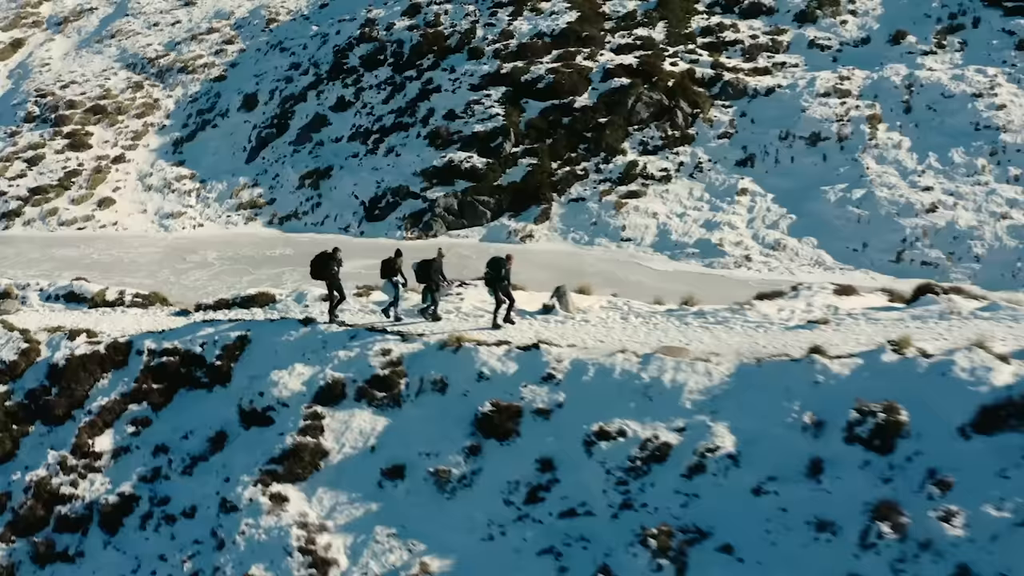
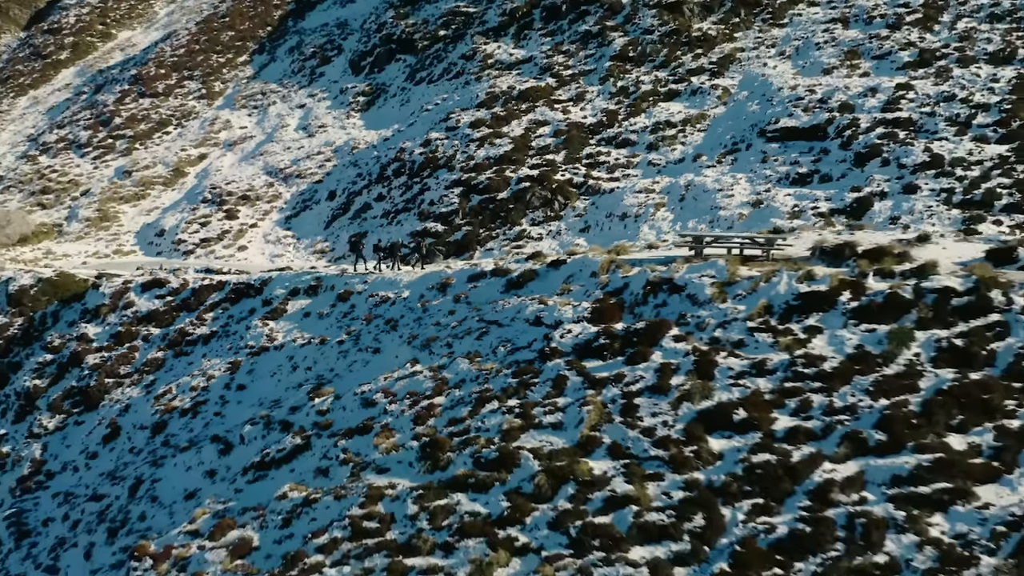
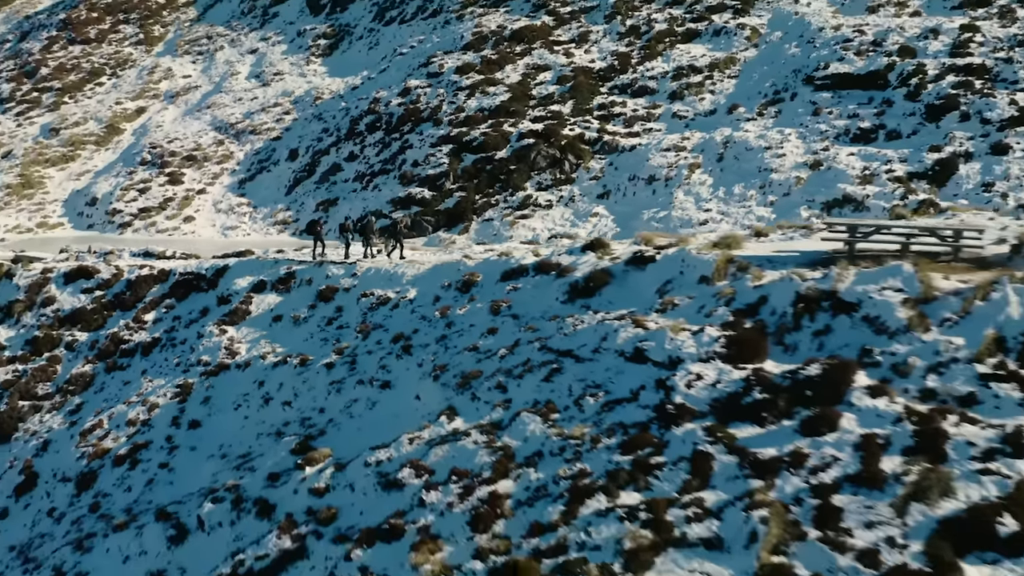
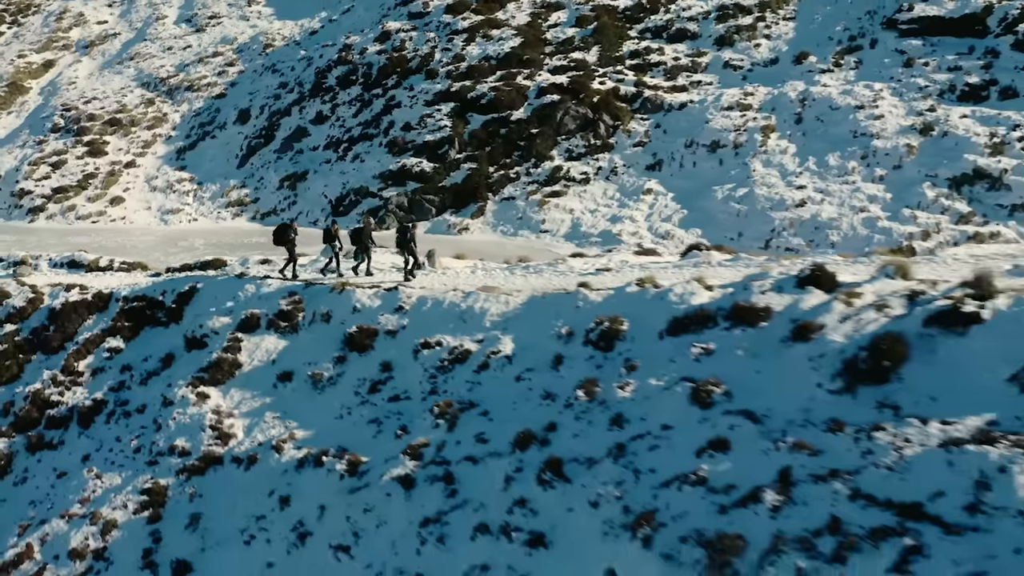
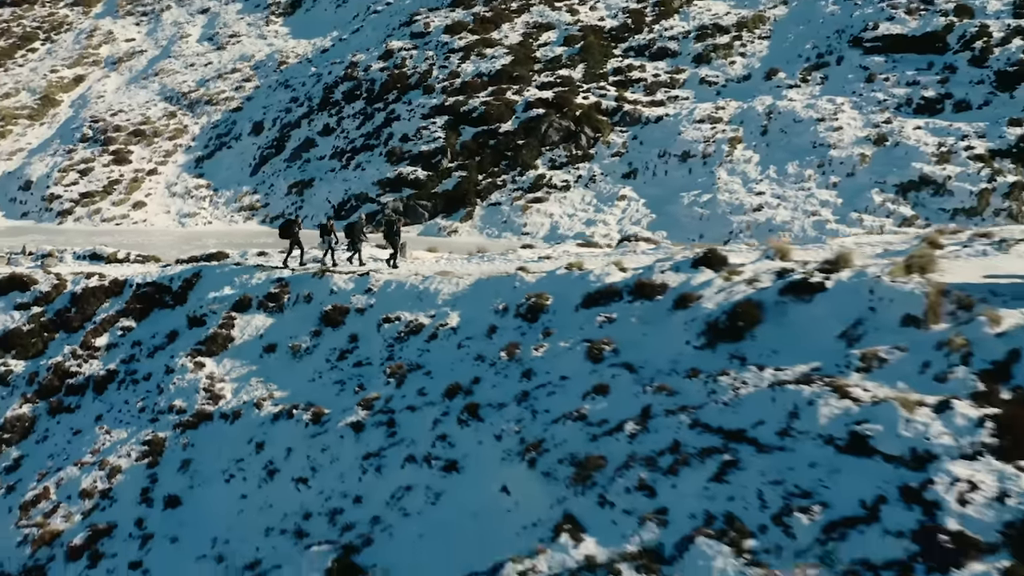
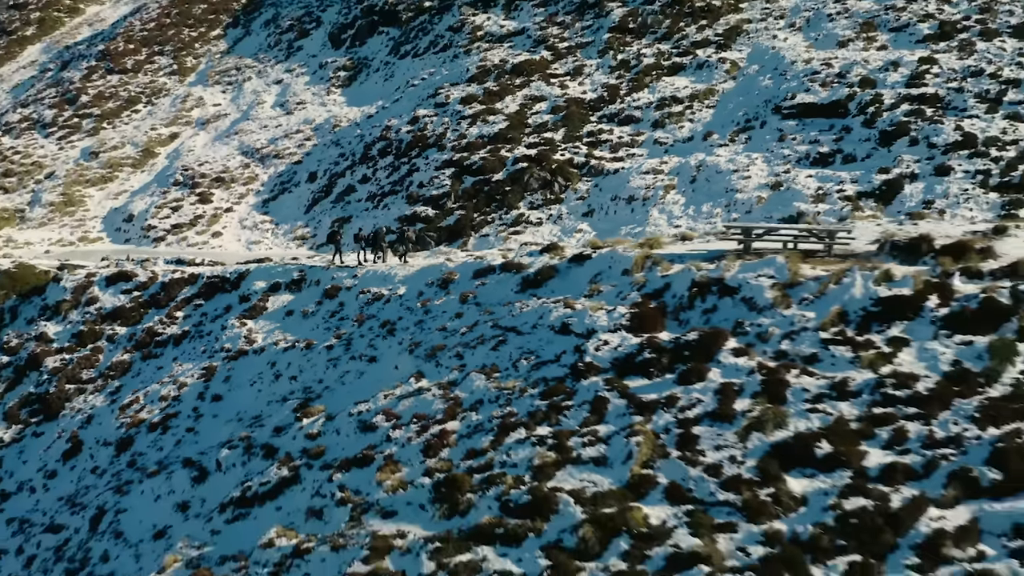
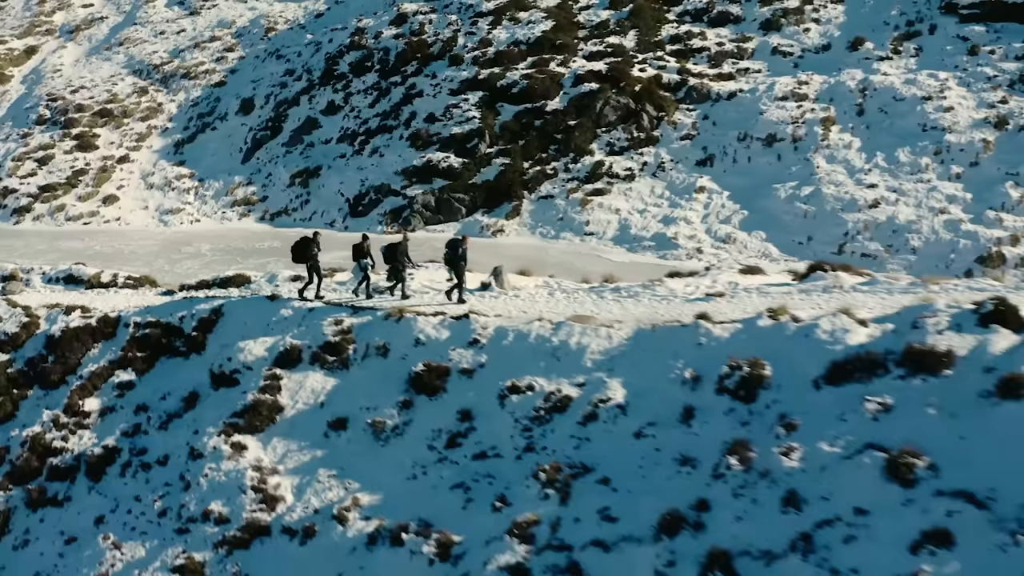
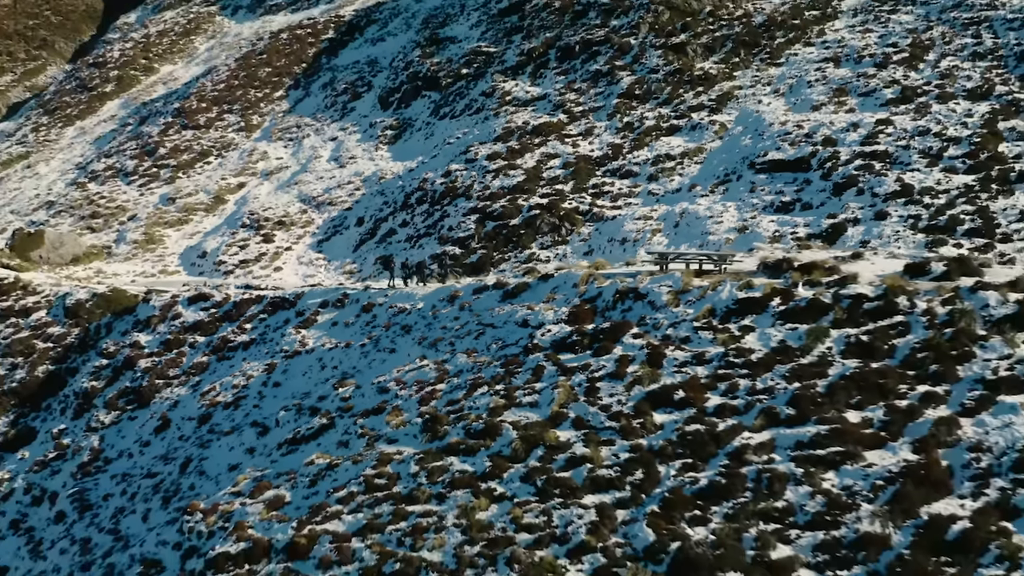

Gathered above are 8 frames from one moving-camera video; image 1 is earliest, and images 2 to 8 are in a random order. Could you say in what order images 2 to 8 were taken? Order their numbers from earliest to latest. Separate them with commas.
7, 4, 5, 3, 6, 2, 8
